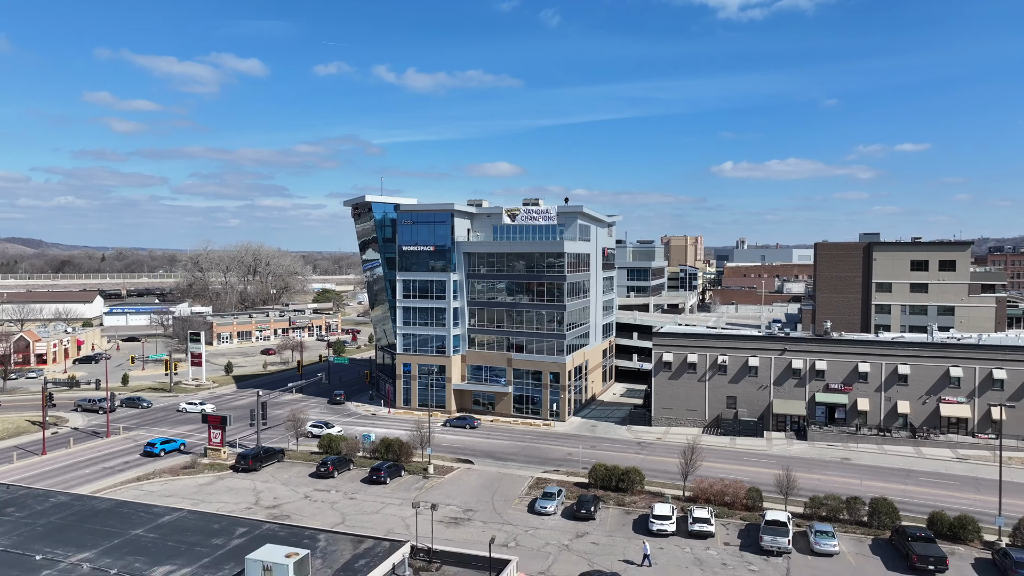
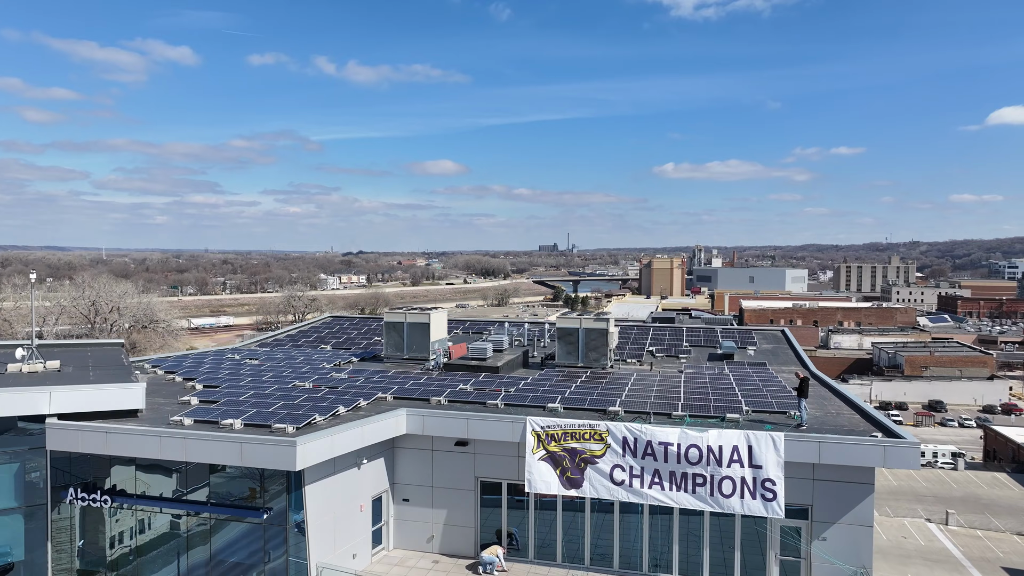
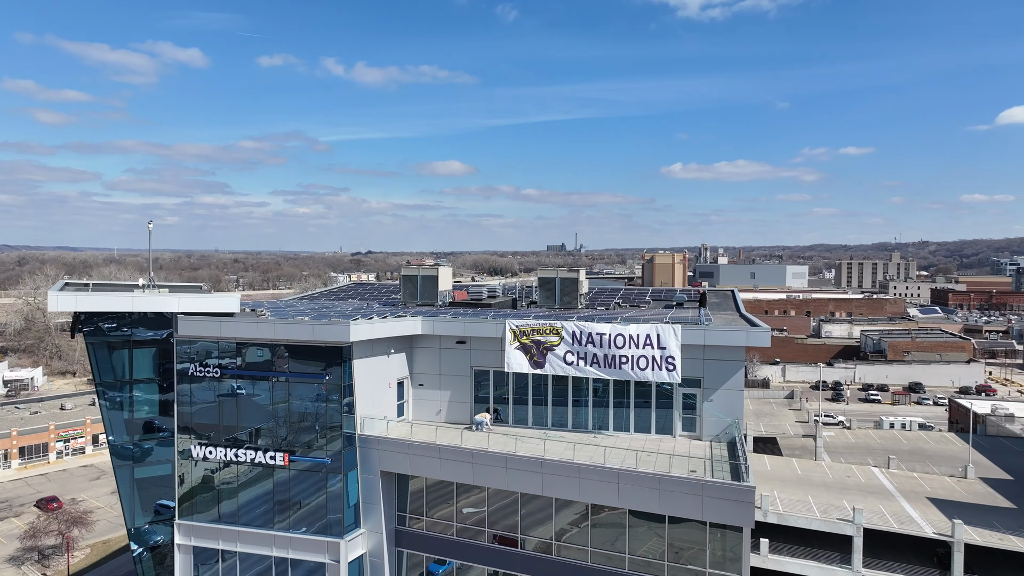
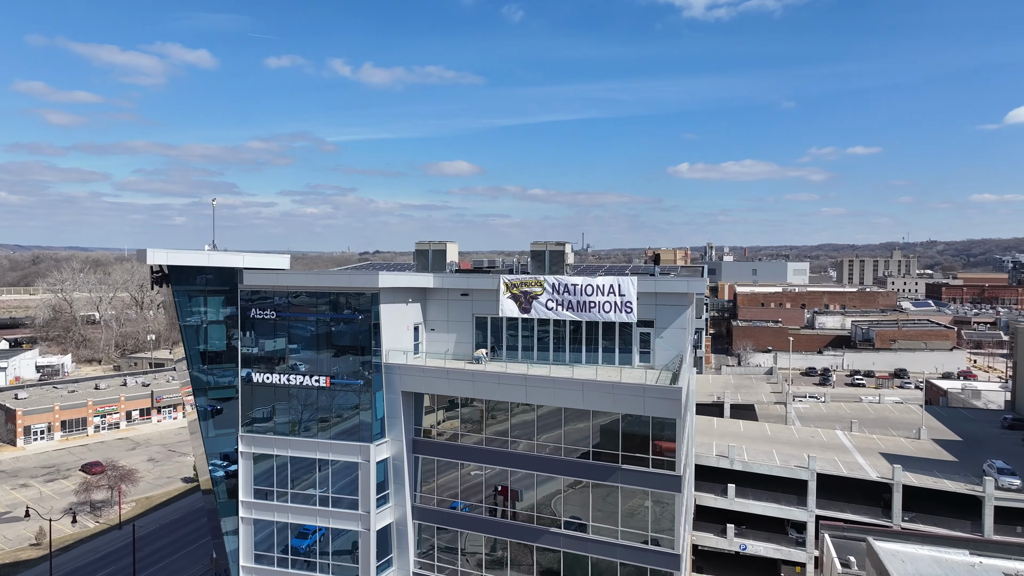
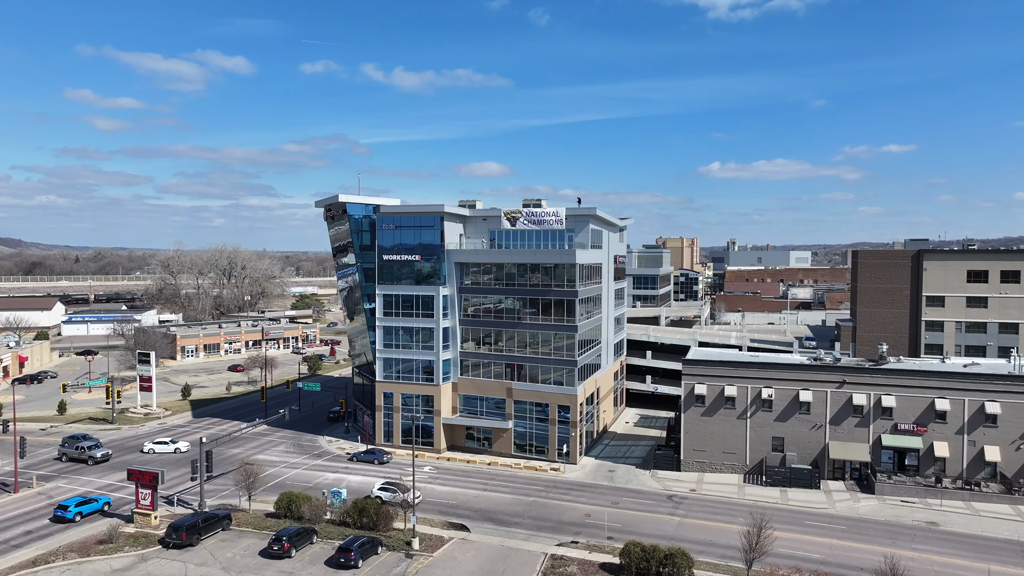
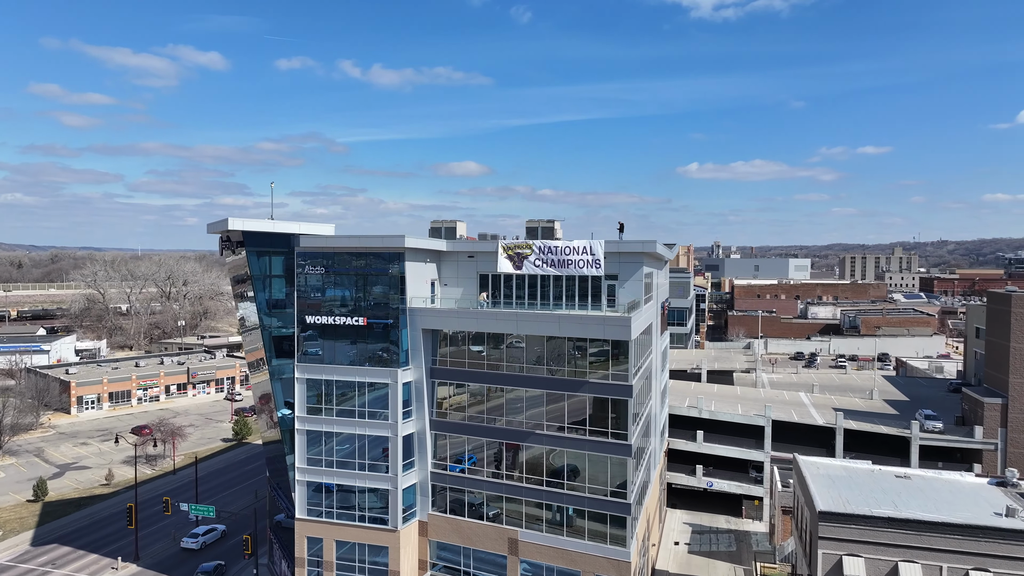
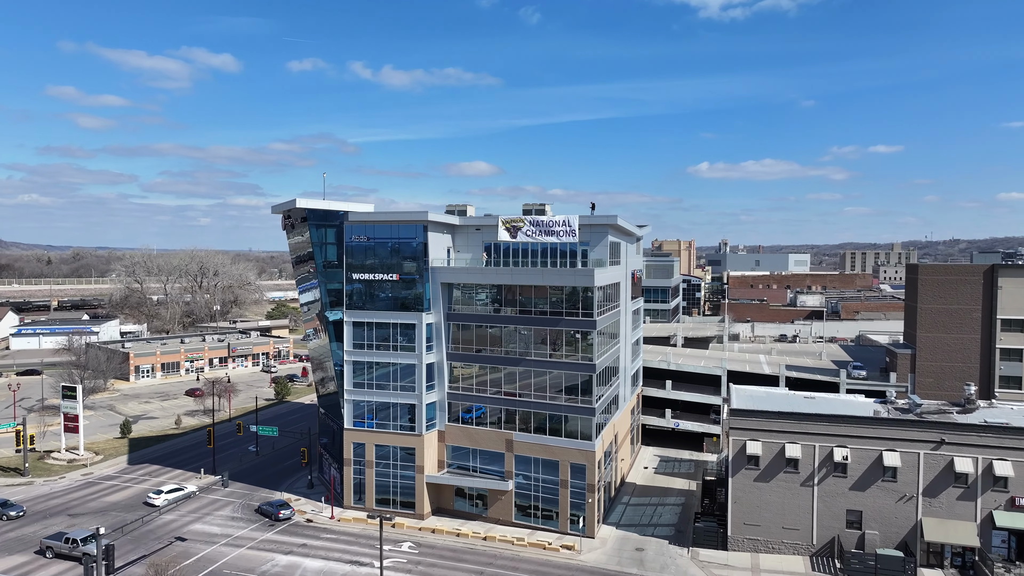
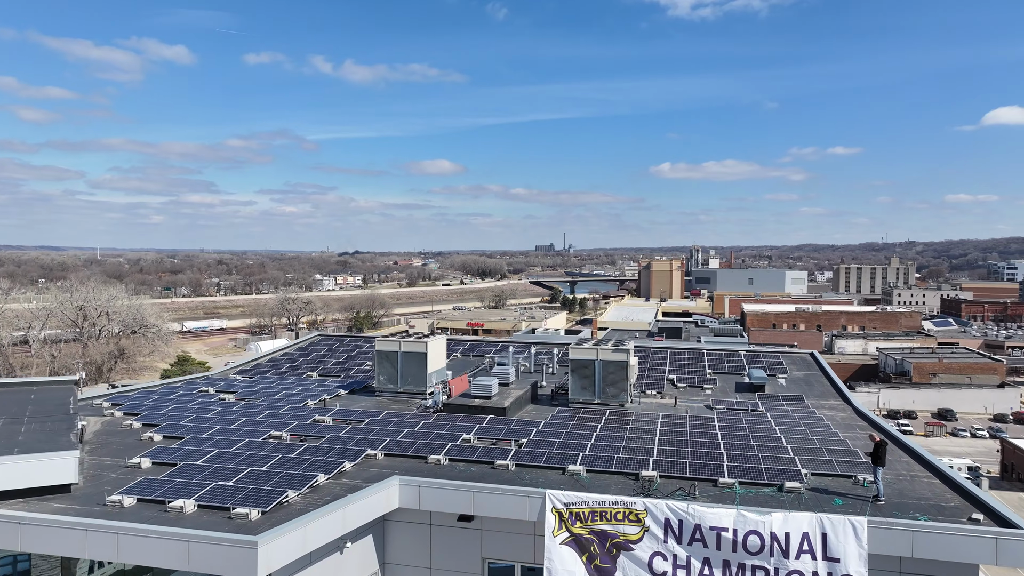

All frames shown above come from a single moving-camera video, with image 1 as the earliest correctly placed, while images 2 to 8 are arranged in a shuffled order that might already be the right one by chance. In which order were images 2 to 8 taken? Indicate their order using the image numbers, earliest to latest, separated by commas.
5, 7, 6, 4, 3, 2, 8
